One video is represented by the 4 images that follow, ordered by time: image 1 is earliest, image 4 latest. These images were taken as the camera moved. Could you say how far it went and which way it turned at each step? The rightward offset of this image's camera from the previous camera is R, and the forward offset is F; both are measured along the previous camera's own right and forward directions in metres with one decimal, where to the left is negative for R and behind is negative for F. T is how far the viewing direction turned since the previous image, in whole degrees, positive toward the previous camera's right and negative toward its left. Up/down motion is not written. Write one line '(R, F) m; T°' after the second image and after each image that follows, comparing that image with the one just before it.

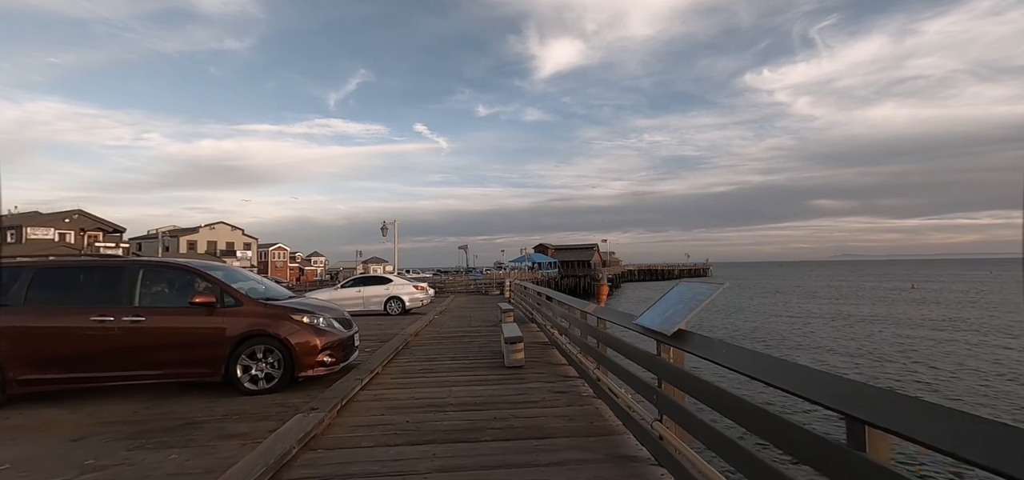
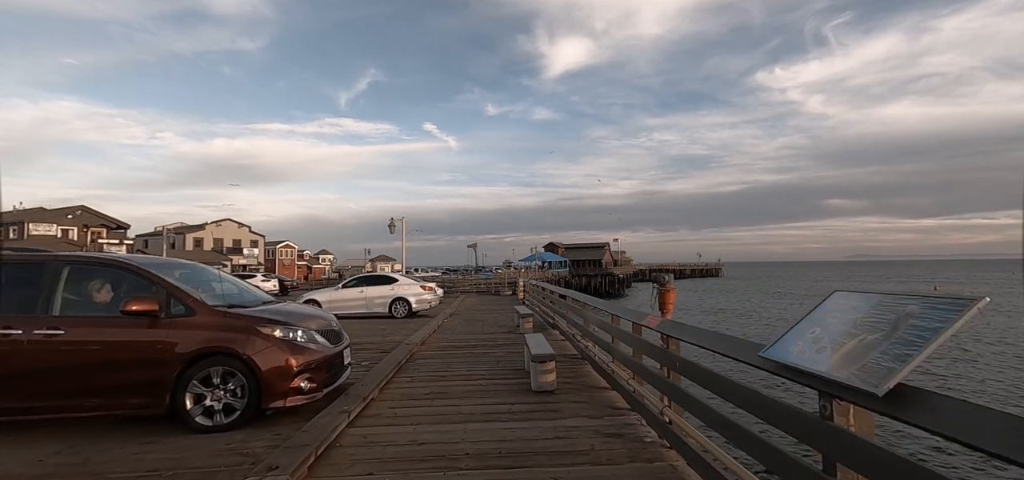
(-0.3, +1.4) m; -1°
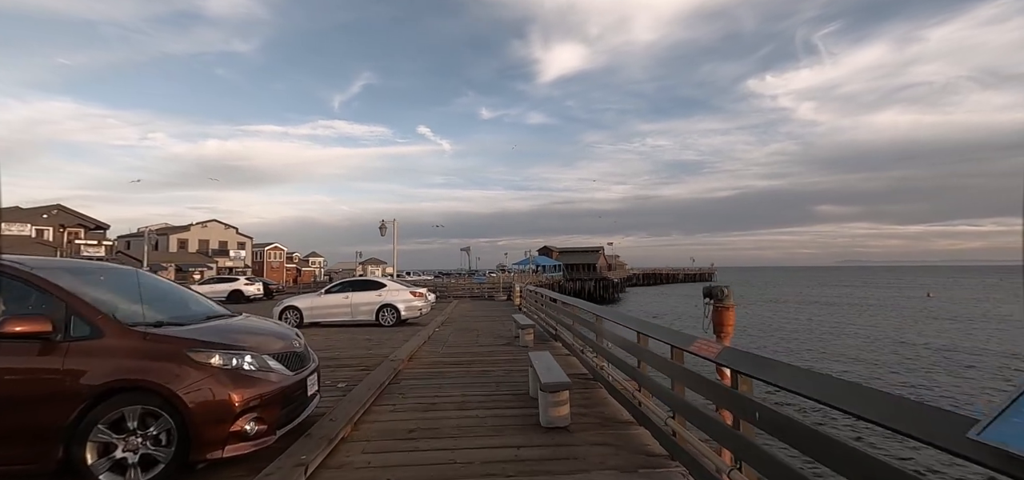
(-0.1, +1.0) m; +1°
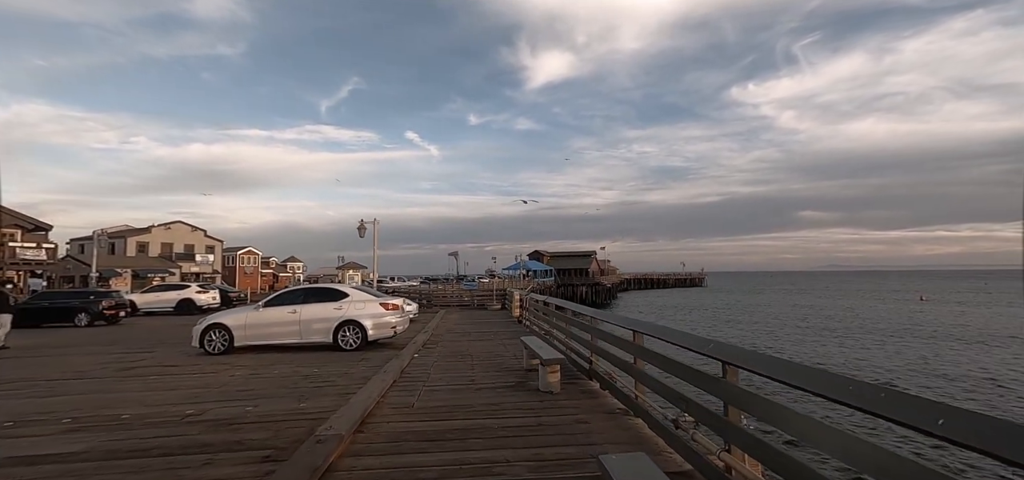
(-0.4, +3.4) m; +2°
